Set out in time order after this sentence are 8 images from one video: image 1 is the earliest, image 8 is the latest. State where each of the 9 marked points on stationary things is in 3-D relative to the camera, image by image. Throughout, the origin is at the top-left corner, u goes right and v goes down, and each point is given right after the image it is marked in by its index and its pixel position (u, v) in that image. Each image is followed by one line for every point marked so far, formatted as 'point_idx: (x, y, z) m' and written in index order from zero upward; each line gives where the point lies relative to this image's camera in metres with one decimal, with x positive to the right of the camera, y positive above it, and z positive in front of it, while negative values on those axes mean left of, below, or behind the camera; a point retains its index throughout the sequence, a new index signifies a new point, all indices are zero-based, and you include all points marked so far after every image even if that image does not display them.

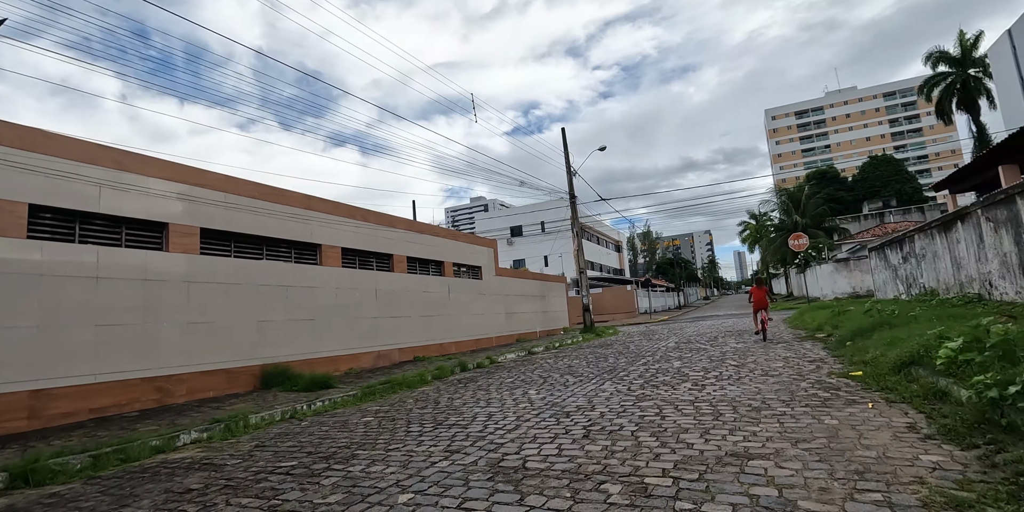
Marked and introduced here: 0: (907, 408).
0: (+4.2, -1.6, +5.3) m
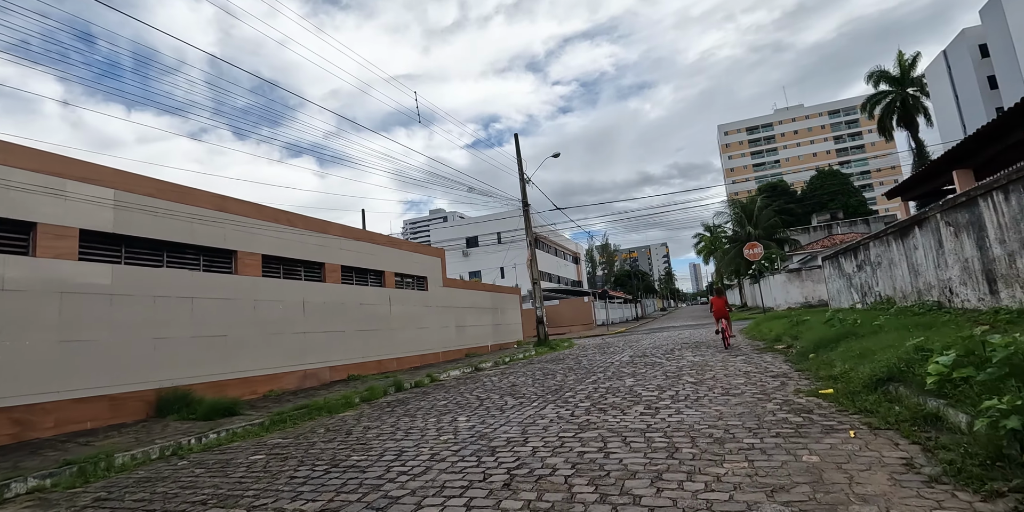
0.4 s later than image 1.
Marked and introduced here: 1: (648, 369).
0: (+3.4, -1.6, +4.4) m
1: (+2.8, -2.3, +10.1) m
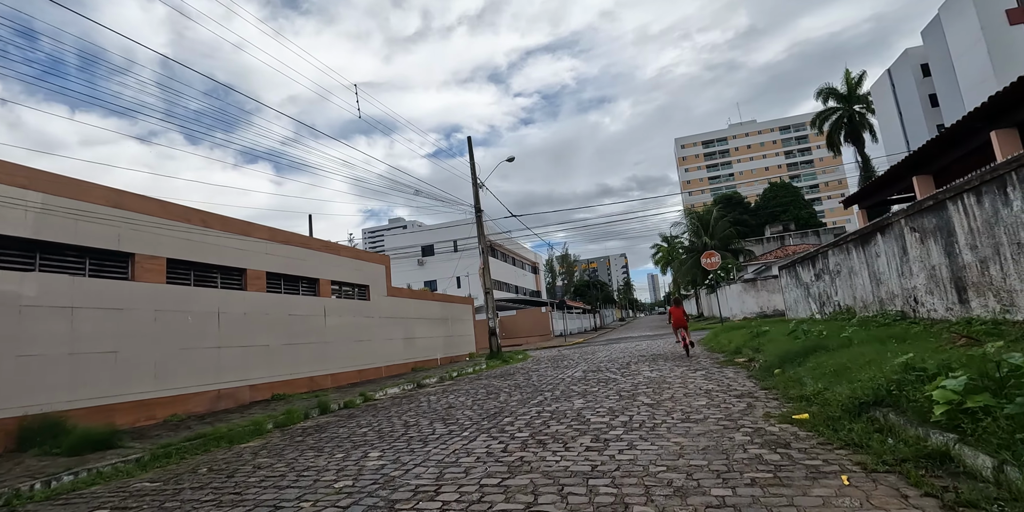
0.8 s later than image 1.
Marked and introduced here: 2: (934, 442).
0: (+2.7, -1.6, +3.4) m
1: (+1.6, -2.4, +9.1) m
2: (+3.1, -1.4, +3.6) m
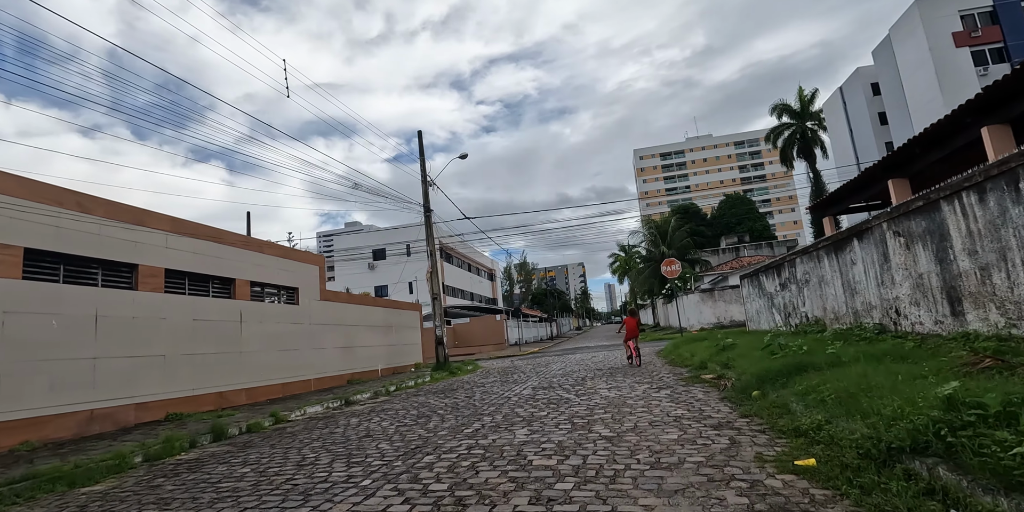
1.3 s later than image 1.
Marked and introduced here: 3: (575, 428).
0: (+2.1, -1.5, +2.1) m
1: (+0.6, -2.4, +7.6) m
2: (+2.6, -1.3, +2.4) m
3: (+0.8, -2.1, +6.0) m
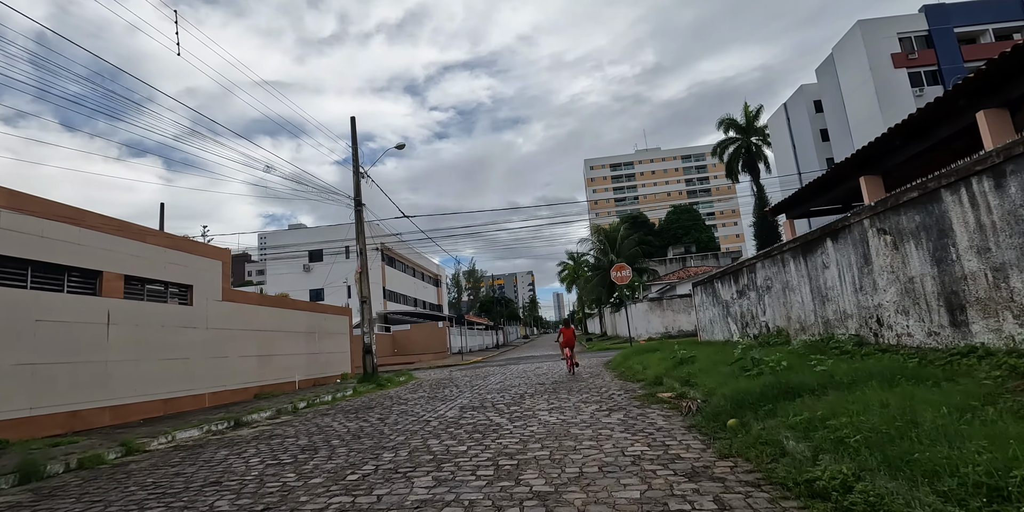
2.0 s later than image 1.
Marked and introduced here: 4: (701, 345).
0: (+1.6, -1.3, +0.6) m
1: (-0.5, -2.2, +5.9) m
2: (+2.0, -1.1, +0.9) m
3: (-0.1, -1.9, +4.3) m
4: (+4.4, -2.1, +11.5) m
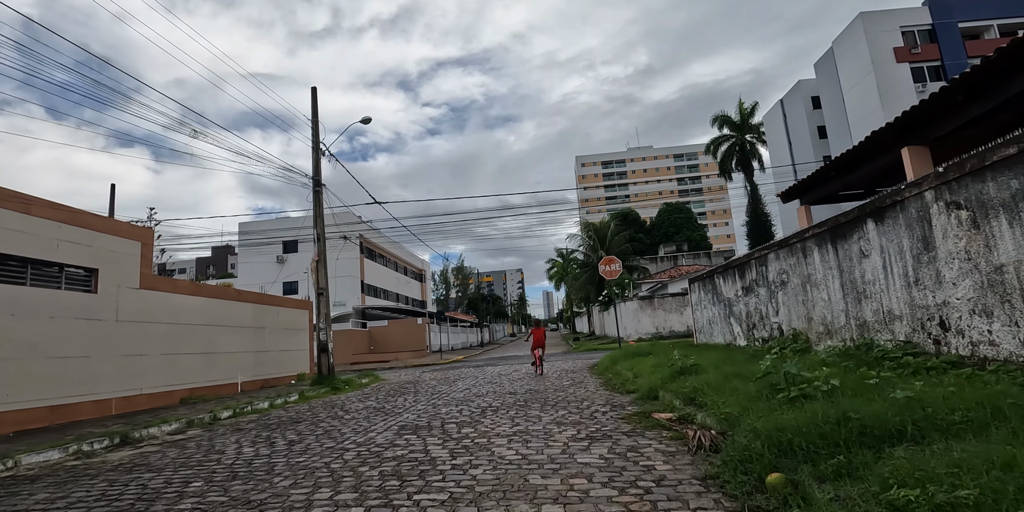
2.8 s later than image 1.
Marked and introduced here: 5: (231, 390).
0: (+1.2, -1.1, -1.3) m
1: (-1.0, -1.9, +4.0) m
2: (+1.6, -0.9, -1.0) m
3: (-0.6, -1.6, +2.4) m
4: (+3.8, -1.9, +9.7) m
5: (-8.4, -4.0, +14.9) m
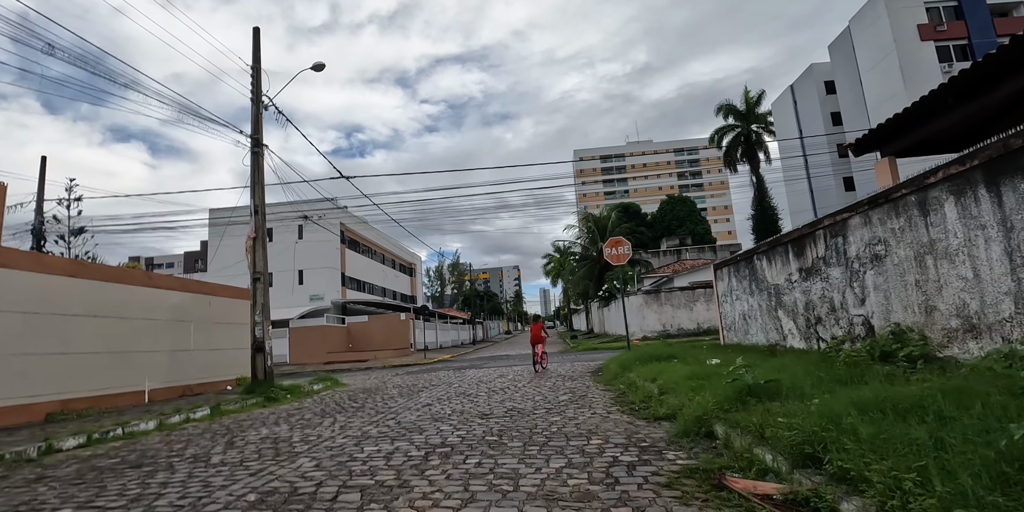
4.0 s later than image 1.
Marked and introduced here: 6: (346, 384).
0: (+0.9, -0.6, -4.2) m
1: (-1.4, -1.4, +1.1) m
2: (+1.3, -0.4, -3.9) m
3: (-0.9, -1.1, -0.5) m
4: (+3.4, -1.4, +6.8) m
5: (-8.9, -3.4, +11.9) m
6: (-5.0, -3.9, +15.0) m
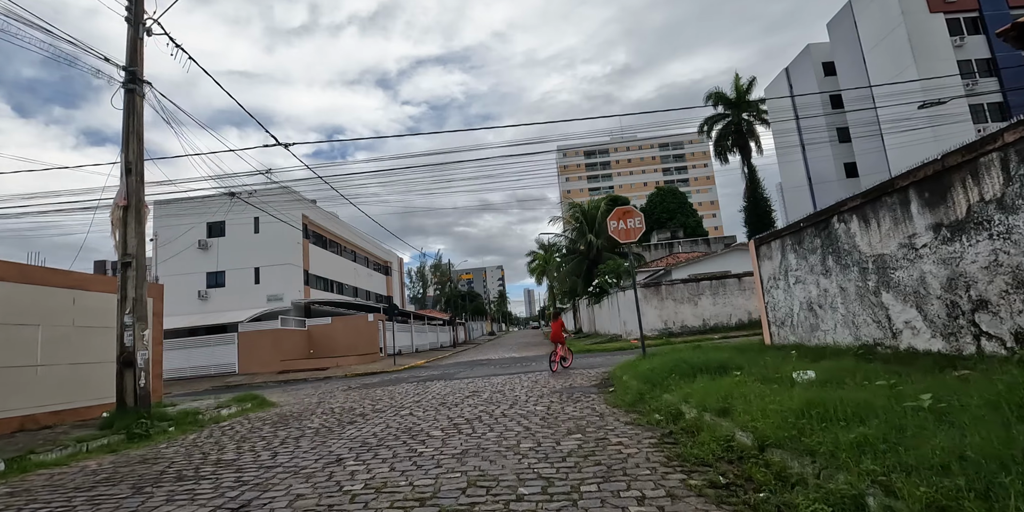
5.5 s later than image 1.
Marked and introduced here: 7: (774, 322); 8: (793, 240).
0: (+1.0, -0.1, -7.5) m
1: (-1.4, -0.9, -2.3) m
2: (+1.4, +0.1, -7.1) m
3: (-1.0, -0.6, -3.9) m
4: (+3.1, -0.9, +3.6) m
5: (-9.3, -3.0, +8.3) m
6: (-5.5, -3.4, +11.5) m
7: (+4.8, -1.2, +8.9) m
8: (+4.7, +0.2, +8.3) m
